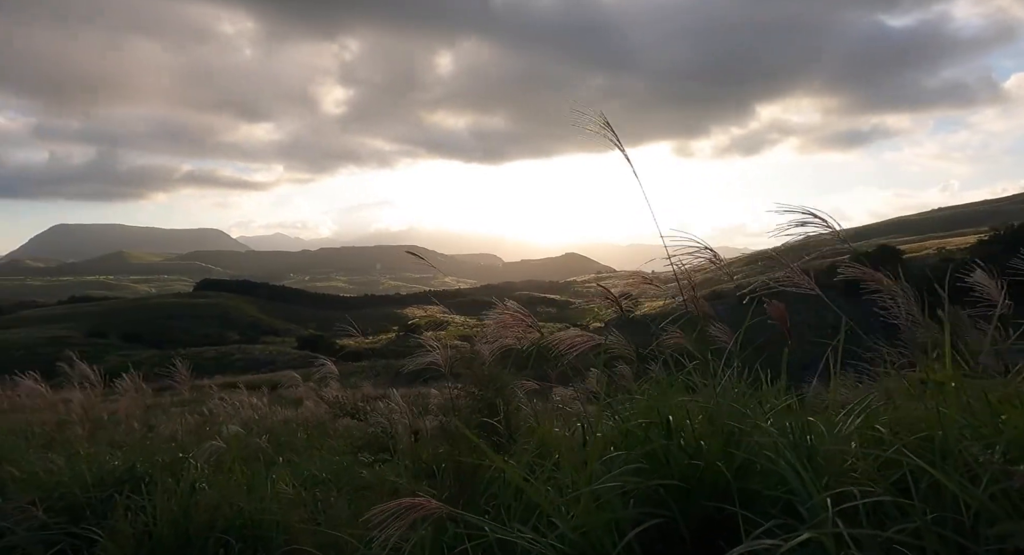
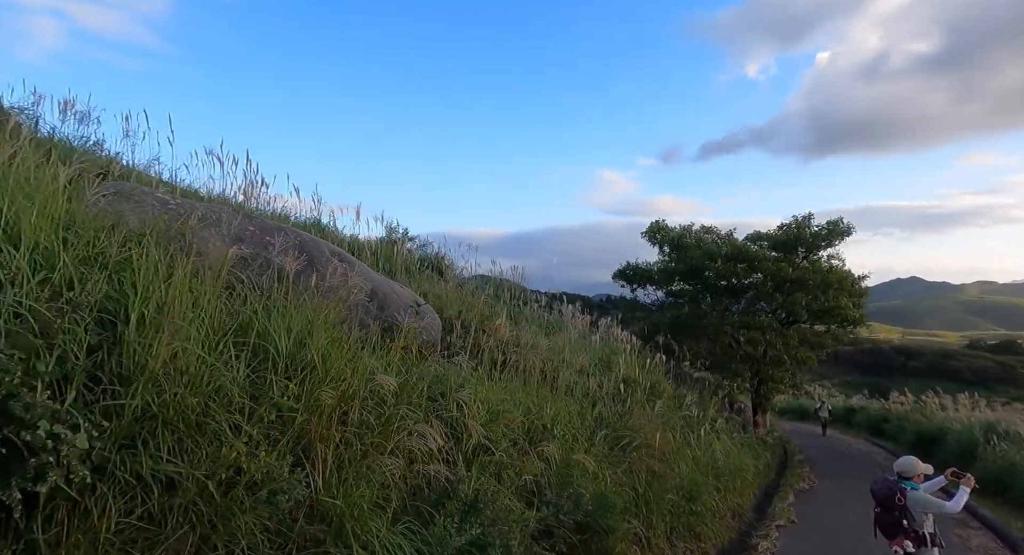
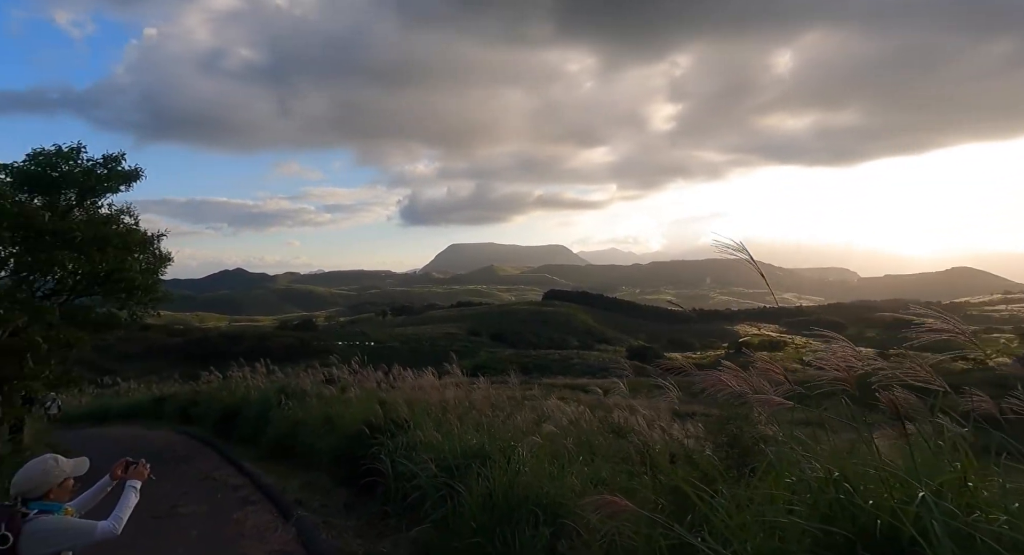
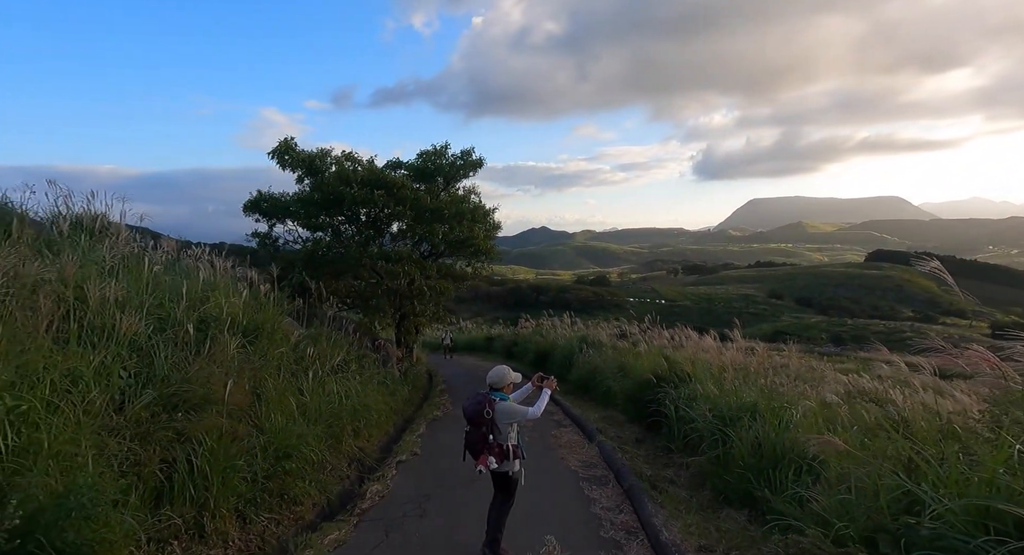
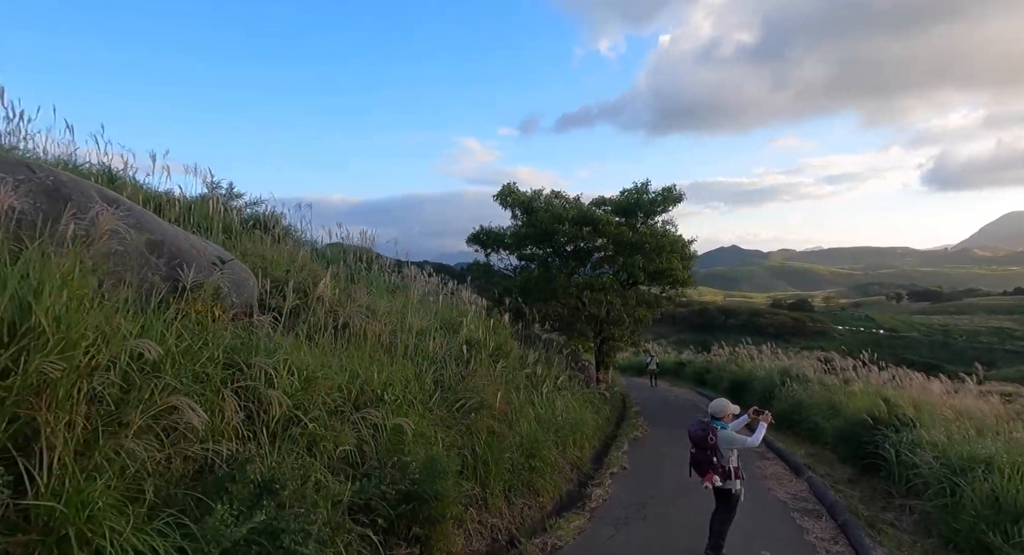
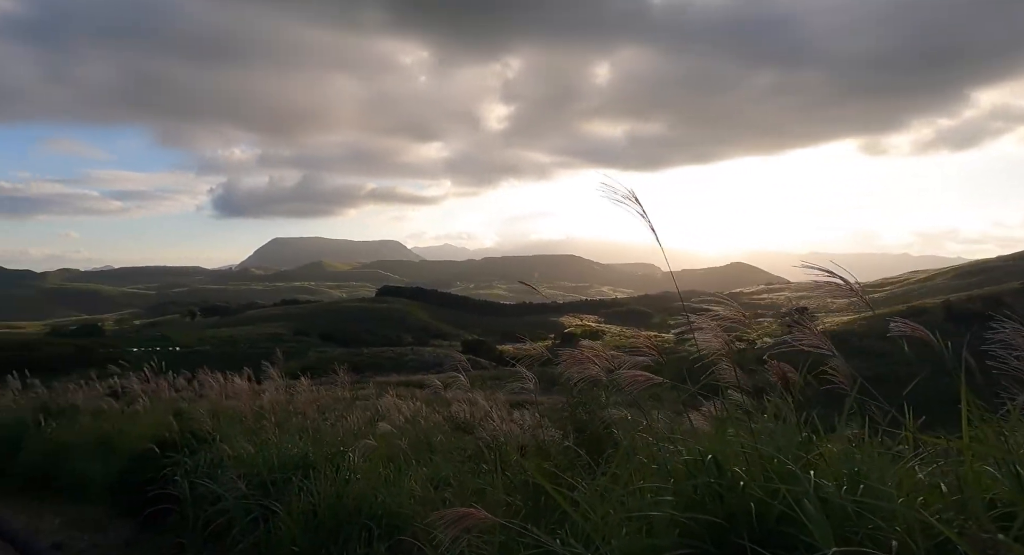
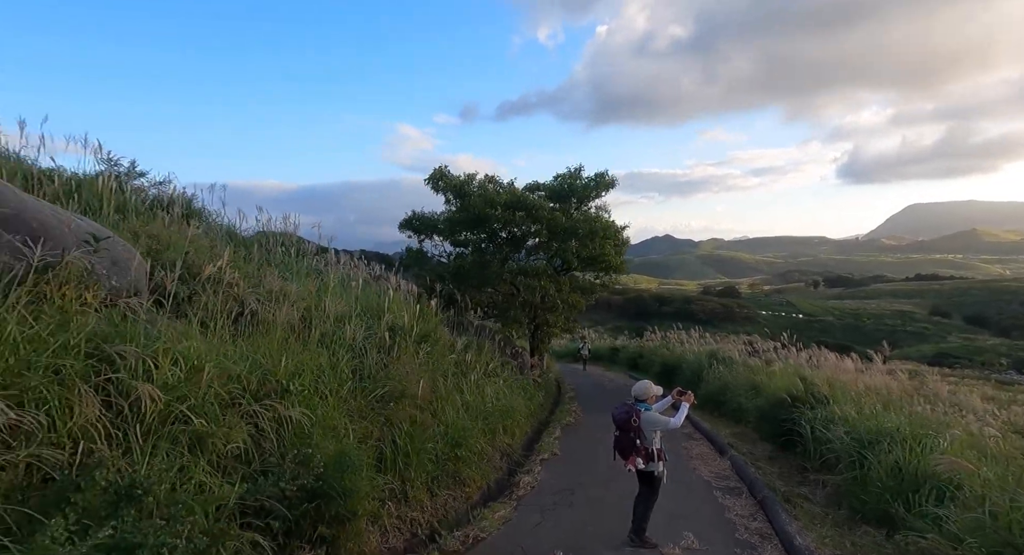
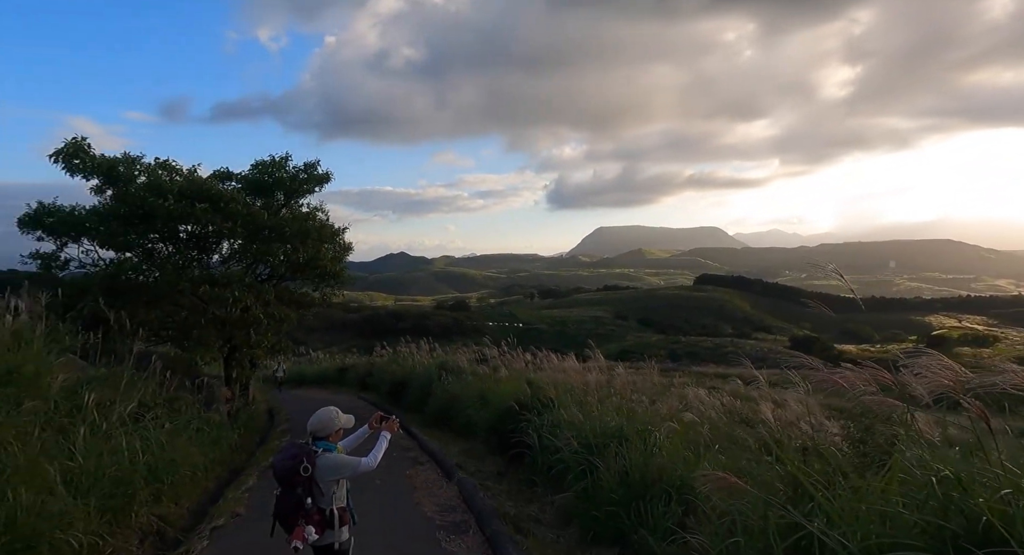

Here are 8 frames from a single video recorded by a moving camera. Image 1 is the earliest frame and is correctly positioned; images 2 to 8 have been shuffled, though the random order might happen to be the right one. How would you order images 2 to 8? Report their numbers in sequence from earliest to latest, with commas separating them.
6, 3, 8, 4, 7, 5, 2
